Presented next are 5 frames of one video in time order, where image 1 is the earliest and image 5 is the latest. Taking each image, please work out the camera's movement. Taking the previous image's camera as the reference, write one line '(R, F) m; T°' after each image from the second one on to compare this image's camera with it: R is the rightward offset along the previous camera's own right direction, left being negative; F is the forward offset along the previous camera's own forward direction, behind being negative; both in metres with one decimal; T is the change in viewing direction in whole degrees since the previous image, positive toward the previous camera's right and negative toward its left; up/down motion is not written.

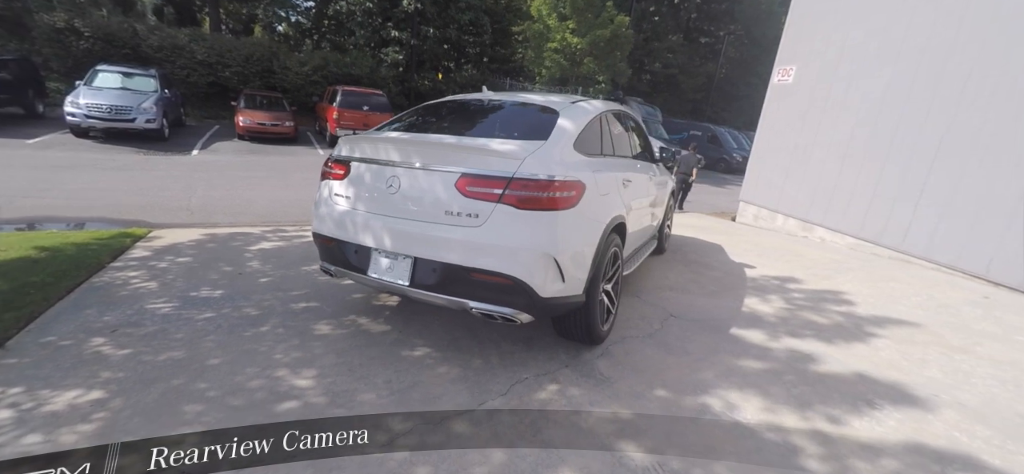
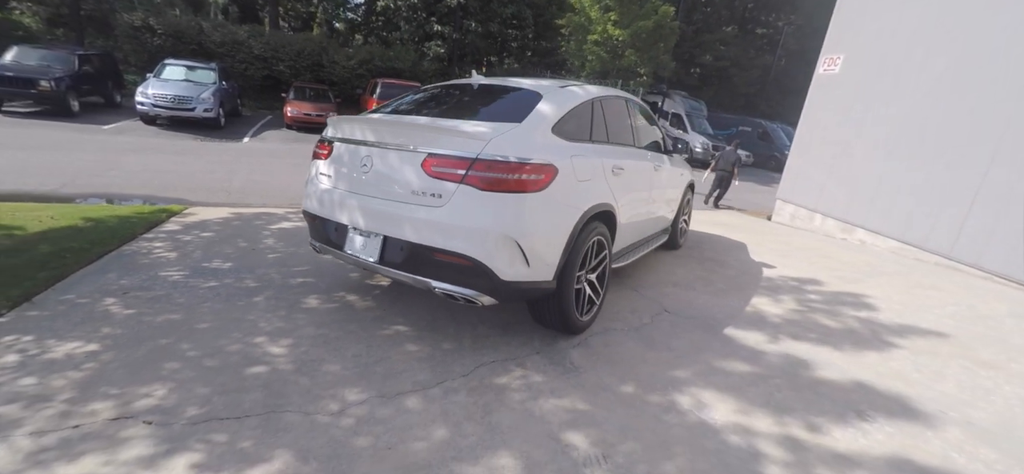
(+0.6, 0.0) m; -7°
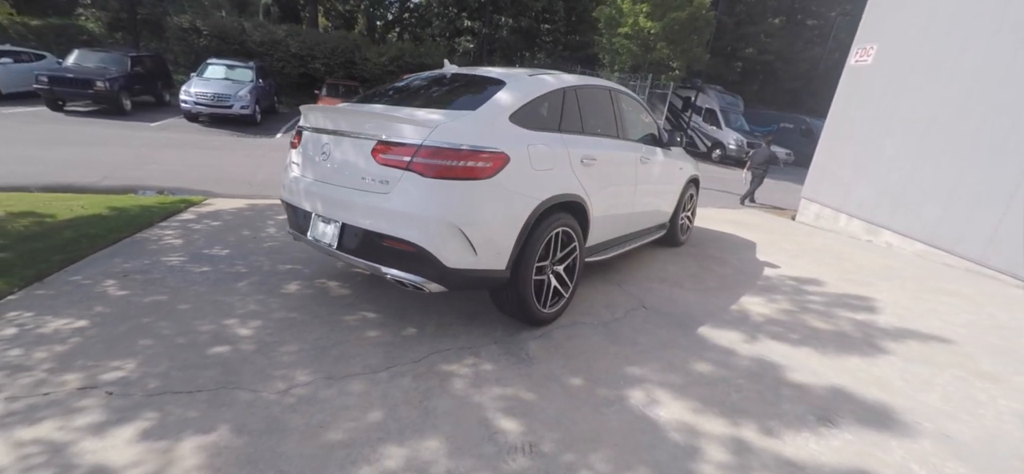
(+0.6, 0.0) m; -6°
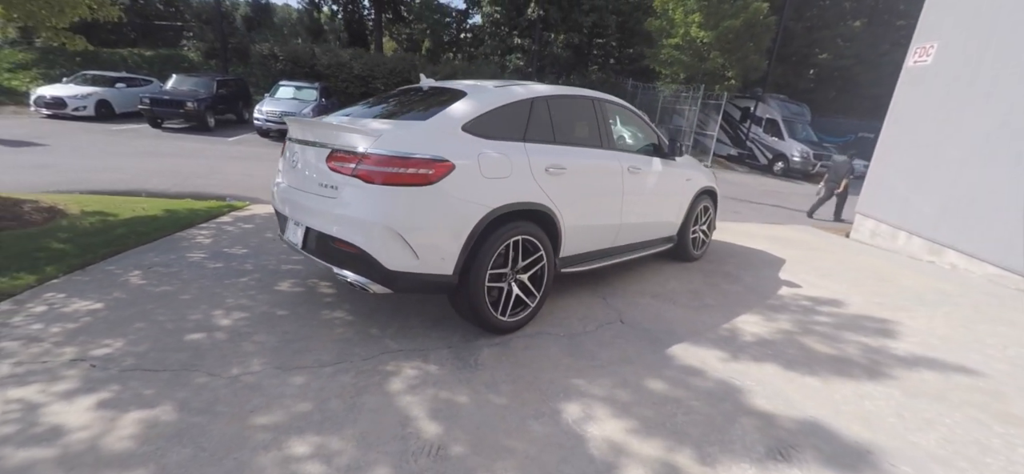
(+0.9, +0.1) m; -10°
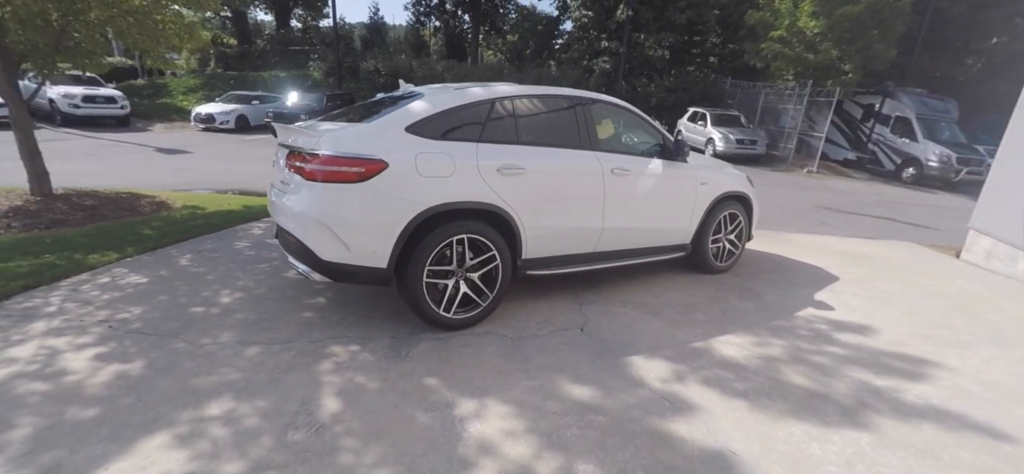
(+1.3, +0.2) m; -16°
